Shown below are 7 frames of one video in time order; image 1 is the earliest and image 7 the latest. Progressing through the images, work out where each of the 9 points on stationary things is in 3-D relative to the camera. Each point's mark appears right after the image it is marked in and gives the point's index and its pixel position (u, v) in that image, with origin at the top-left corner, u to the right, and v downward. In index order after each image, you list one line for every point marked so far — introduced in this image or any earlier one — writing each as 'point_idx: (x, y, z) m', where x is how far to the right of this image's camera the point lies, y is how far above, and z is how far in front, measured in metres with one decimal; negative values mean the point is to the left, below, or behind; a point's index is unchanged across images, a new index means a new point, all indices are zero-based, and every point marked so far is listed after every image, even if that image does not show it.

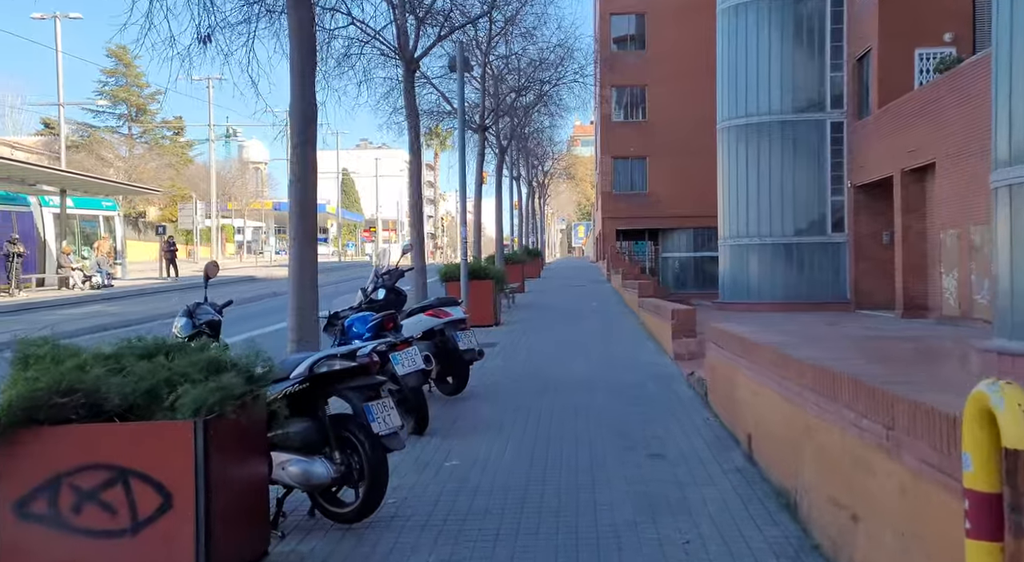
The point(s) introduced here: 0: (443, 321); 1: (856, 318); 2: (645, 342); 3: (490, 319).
0: (-0.8, -0.5, +9.3) m
1: (+8.3, -0.9, +19.8) m
2: (+2.3, -1.1, +14.0) m
3: (-0.5, -0.8, +17.6) m
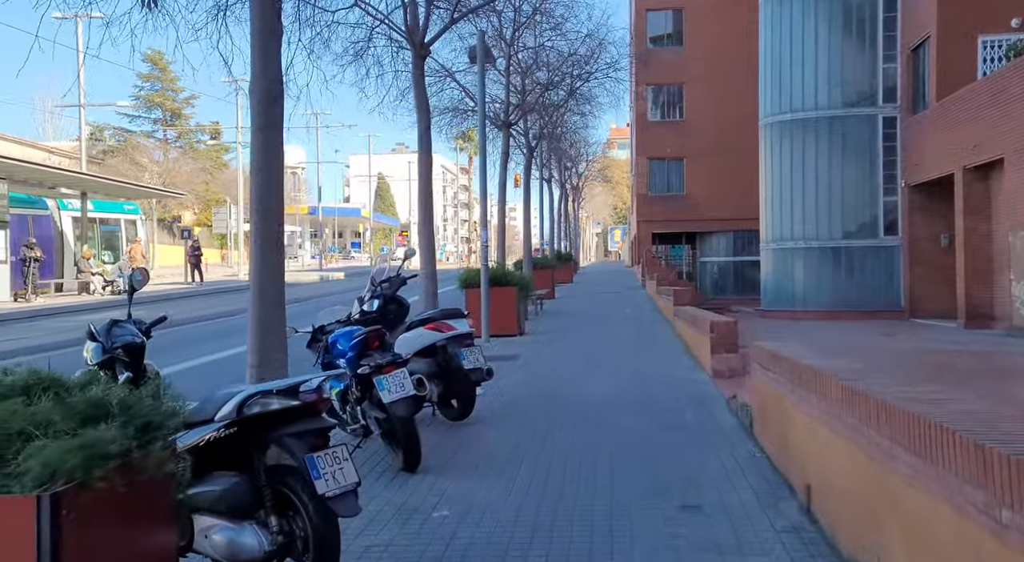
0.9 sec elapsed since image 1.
0: (-0.6, -0.5, +8.1) m
1: (+8.8, -1.0, +18.2) m
2: (+2.6, -1.2, +12.7) m
3: (0.0, -1.0, +16.4) m
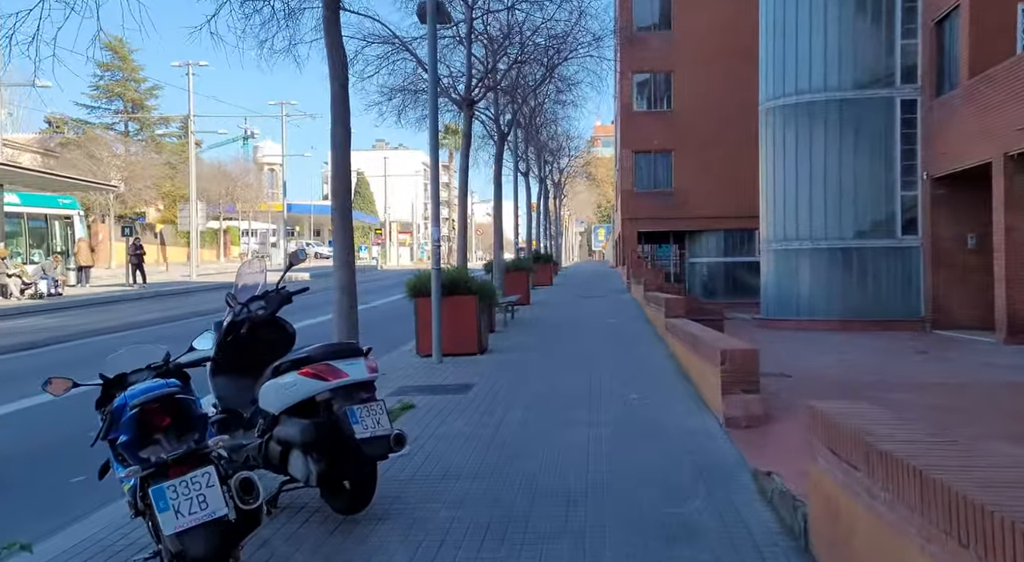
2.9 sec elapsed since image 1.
0: (-1.2, -0.7, +5.3) m
1: (+8.1, -1.2, +15.5) m
2: (+2.0, -1.3, +9.9) m
3: (-0.7, -1.1, +13.6) m
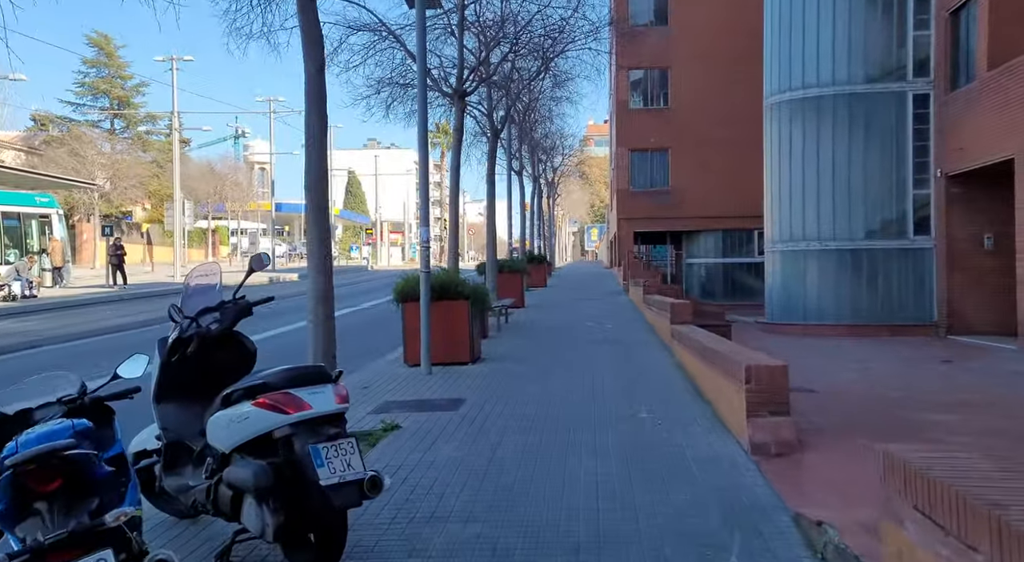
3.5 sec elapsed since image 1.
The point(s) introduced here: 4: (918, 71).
0: (-1.2, -0.7, +4.3) m
1: (+8.0, -1.2, +14.7) m
2: (+1.9, -1.4, +9.0) m
3: (-0.8, -1.1, +12.7) m
4: (+9.0, +4.7, +18.4) m
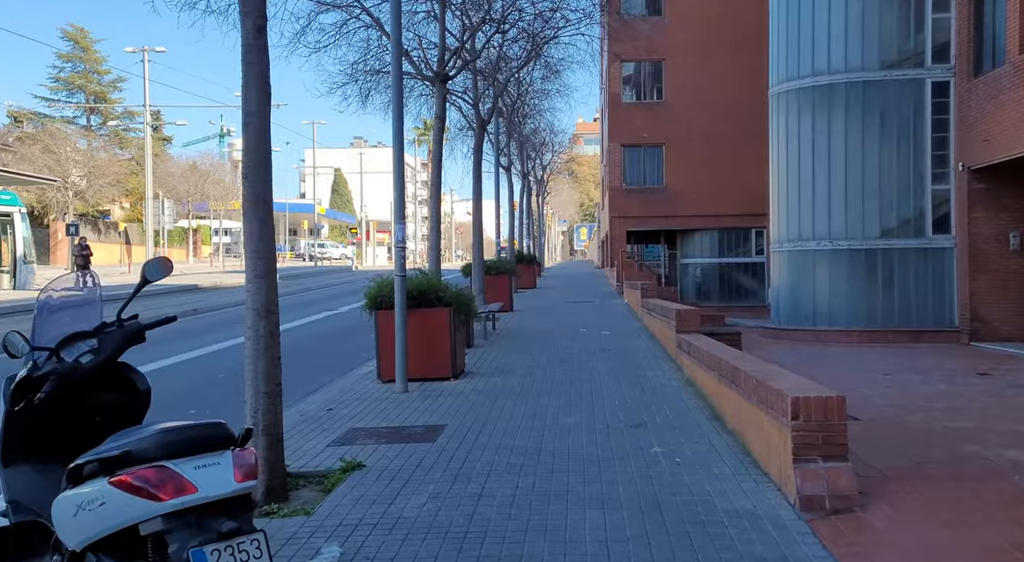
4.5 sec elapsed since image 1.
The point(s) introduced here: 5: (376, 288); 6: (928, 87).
0: (-1.2, -0.8, +2.9) m
1: (+7.8, -1.3, +13.3) m
2: (+1.8, -1.4, +7.6) m
3: (-0.9, -1.2, +11.2) m
4: (+8.8, +4.6, +17.0) m
5: (-1.9, -0.1, +11.3) m
6: (+8.6, +4.0, +17.0) m
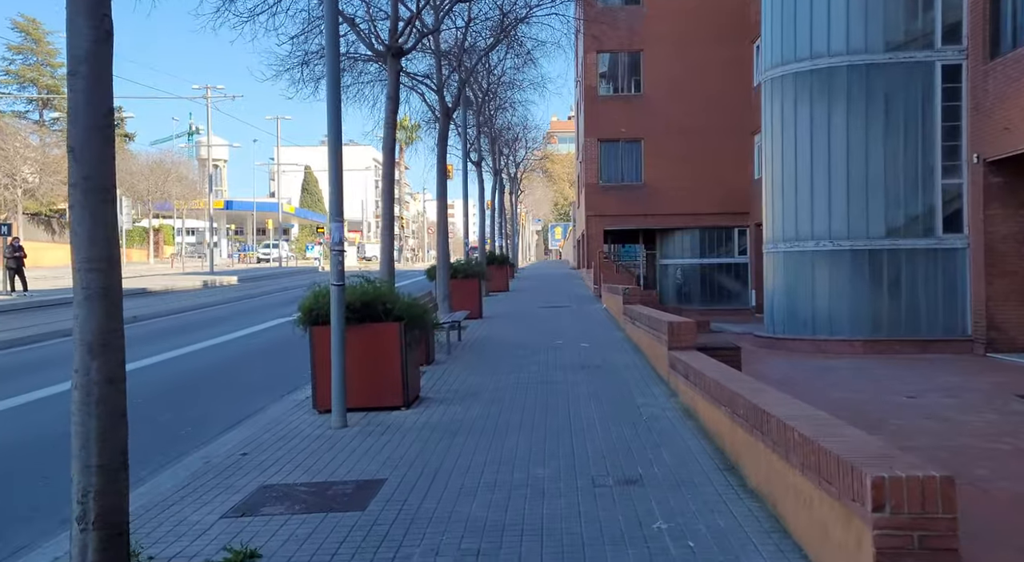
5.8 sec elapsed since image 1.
0: (-1.4, -0.9, +1.0) m
1: (+7.3, -1.4, +11.7) m
2: (+1.5, -1.5, +5.8) m
3: (-1.3, -1.3, +9.3) m
4: (+8.2, +4.5, +15.5) m
5: (-2.3, -0.2, +9.4) m
6: (+8.0, +3.9, +15.4) m
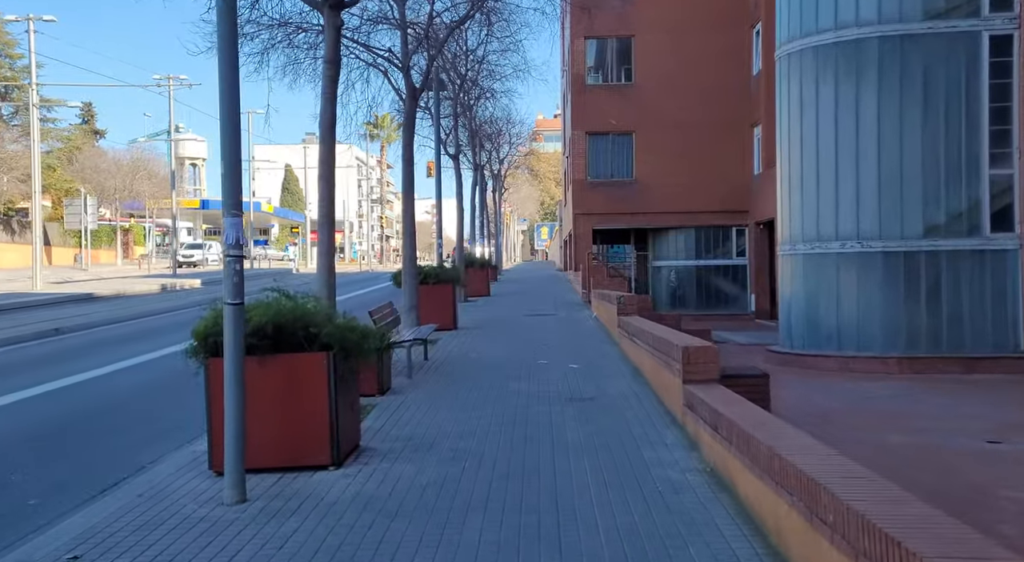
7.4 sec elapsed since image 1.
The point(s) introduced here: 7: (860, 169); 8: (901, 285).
0: (-1.5, -1.0, -1.4) m
1: (+7.0, -1.5, +9.5) m
2: (+1.3, -1.7, +3.4) m
3: (-1.6, -1.4, +6.9) m
4: (+7.8, +4.4, +13.2) m
5: (-2.6, -0.3, +7.0) m
6: (+7.6, +3.8, +13.2) m
7: (+5.8, +1.9, +14.0) m
8: (+6.4, 0.0, +13.6) m
